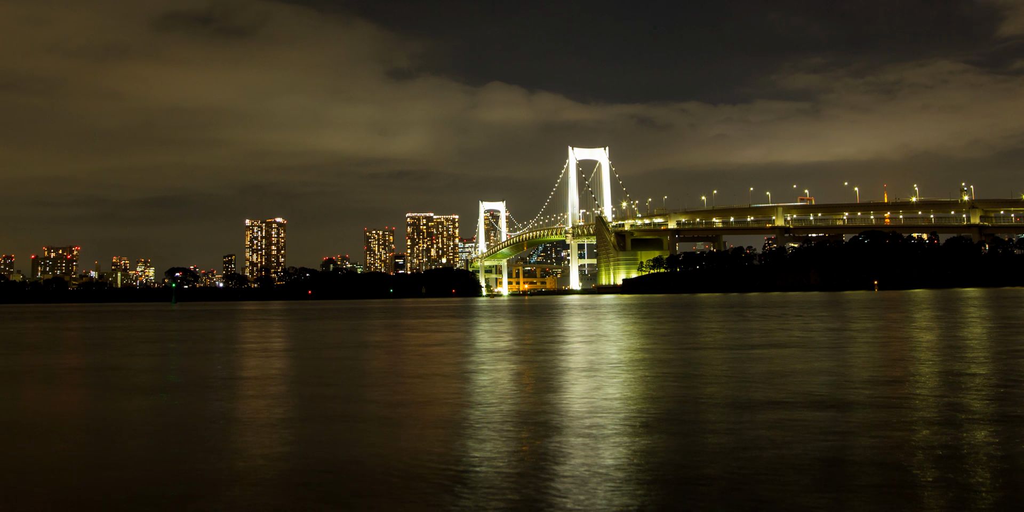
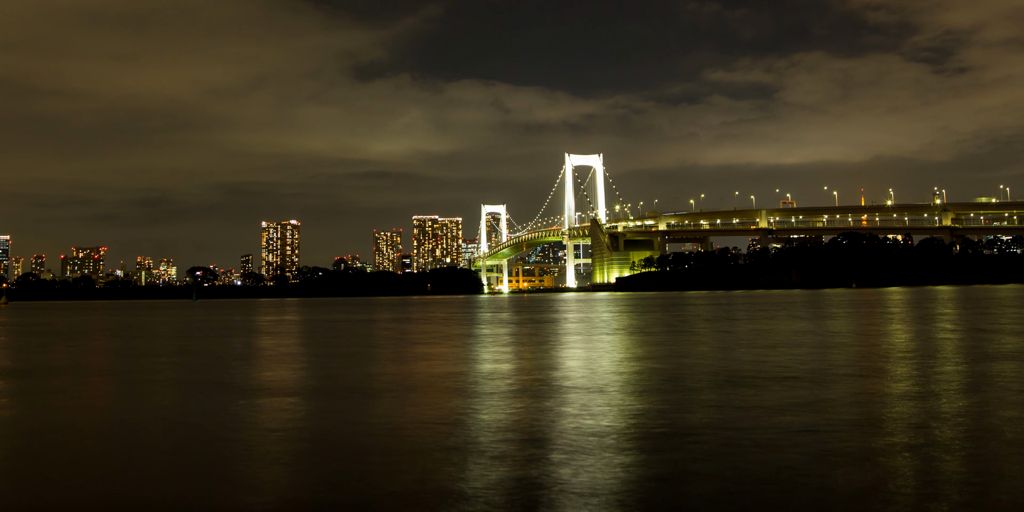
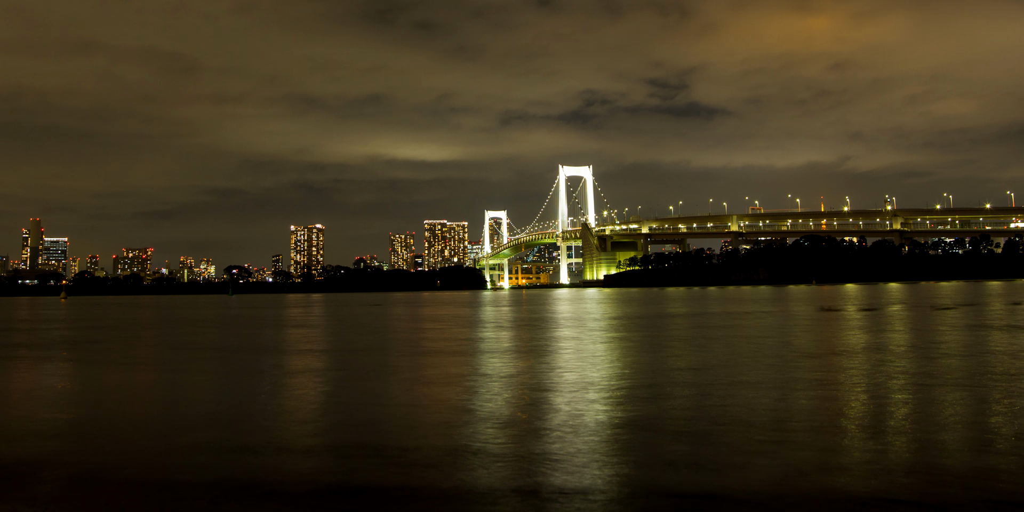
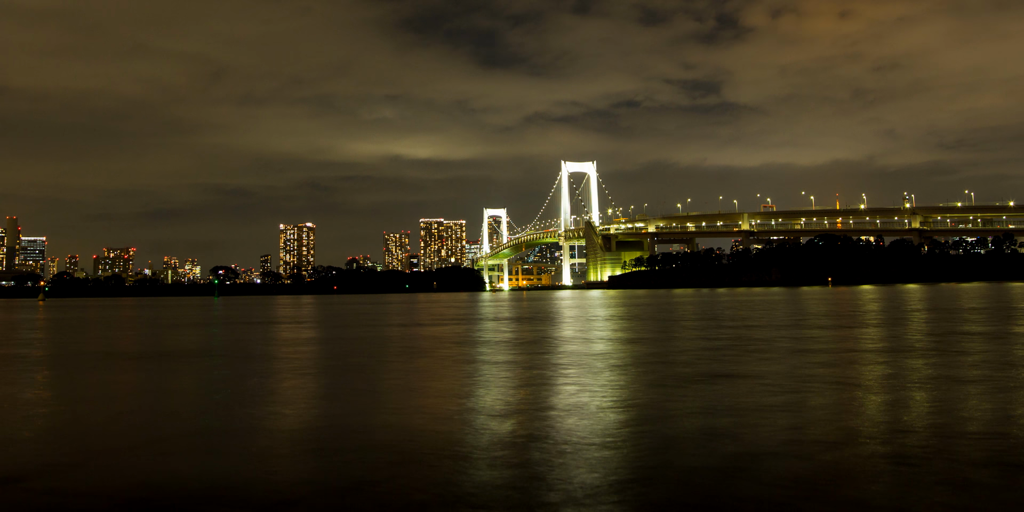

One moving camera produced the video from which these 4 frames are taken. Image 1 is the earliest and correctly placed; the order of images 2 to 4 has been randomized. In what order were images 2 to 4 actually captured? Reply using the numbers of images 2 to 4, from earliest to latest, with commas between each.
2, 4, 3
